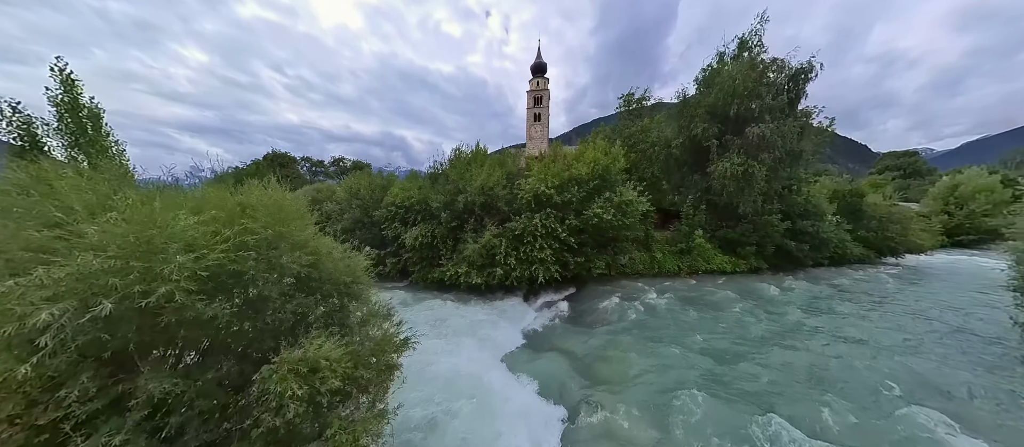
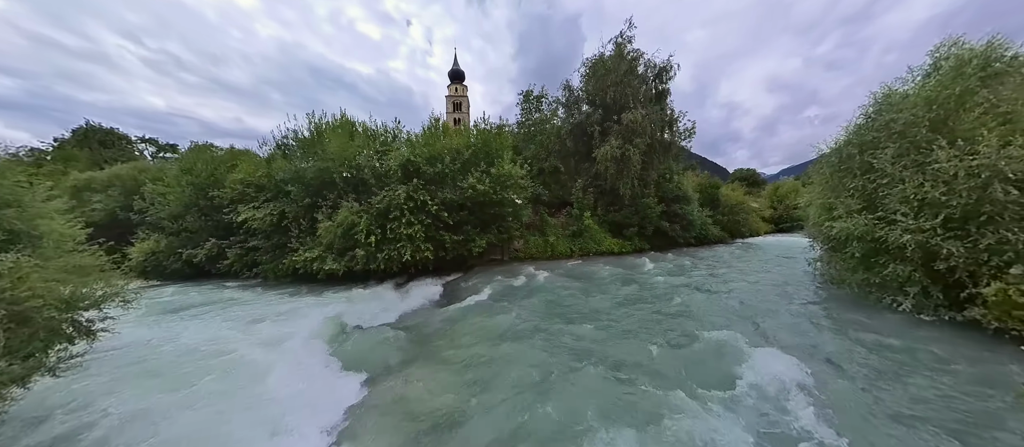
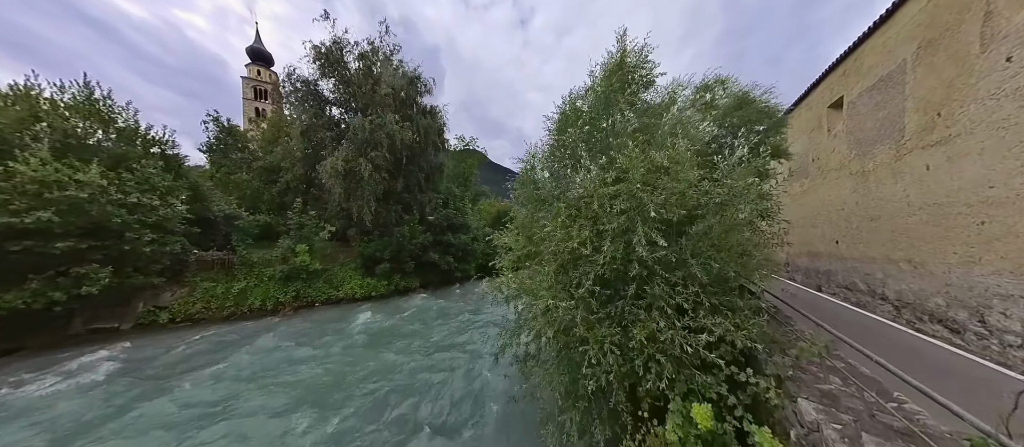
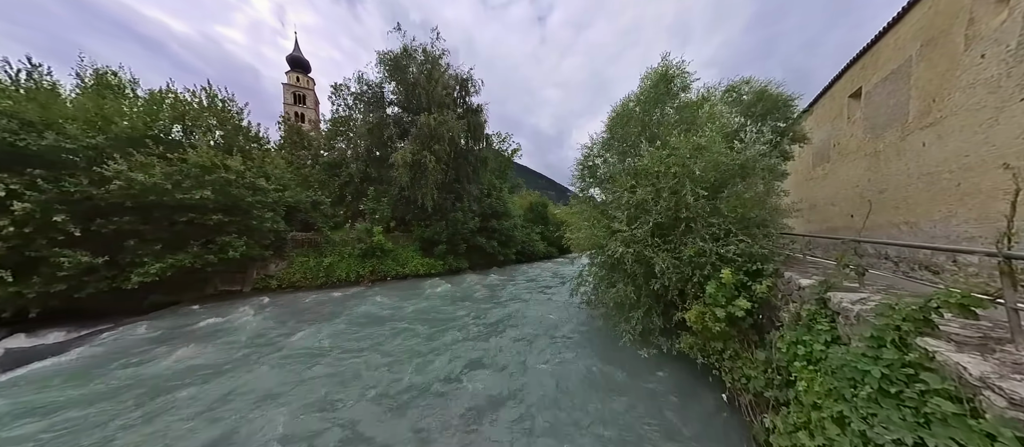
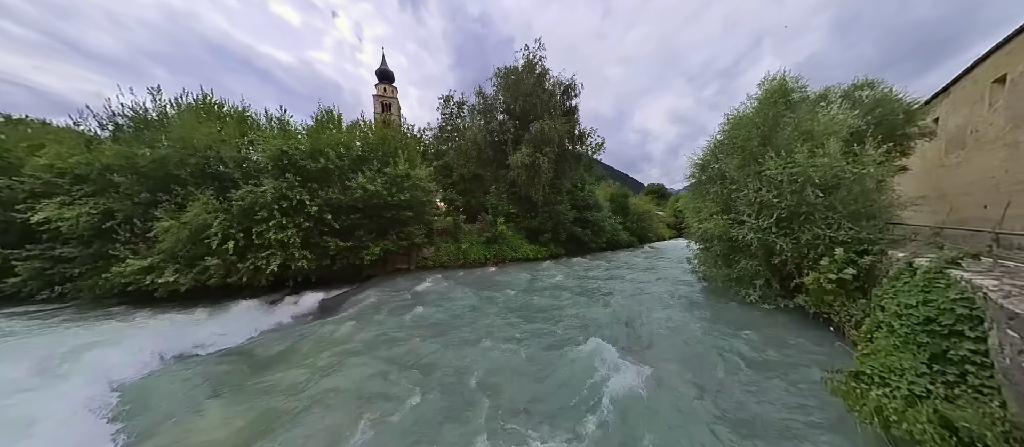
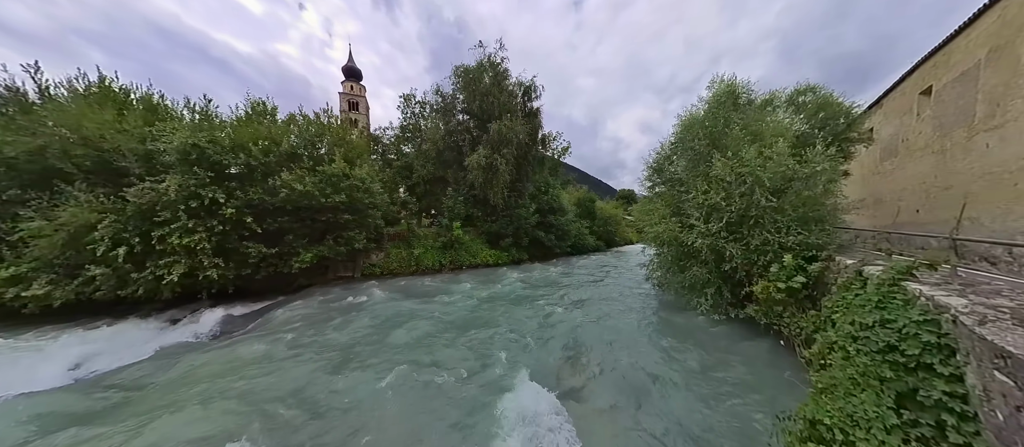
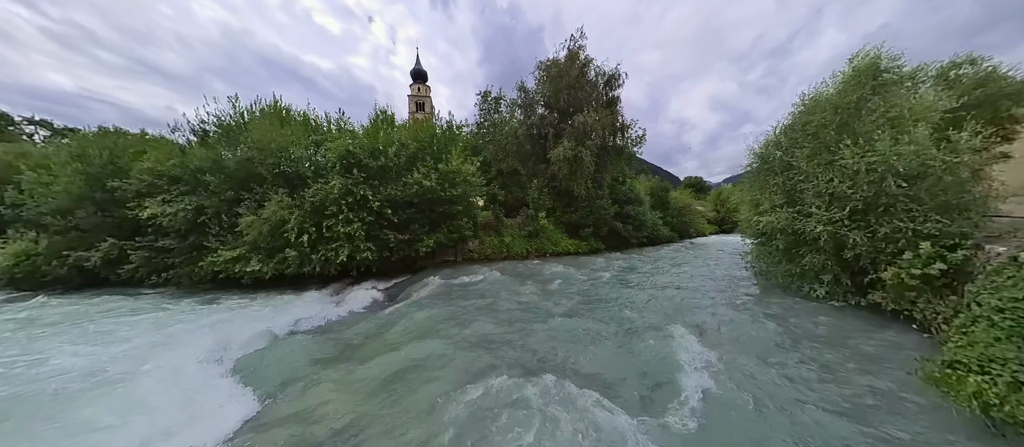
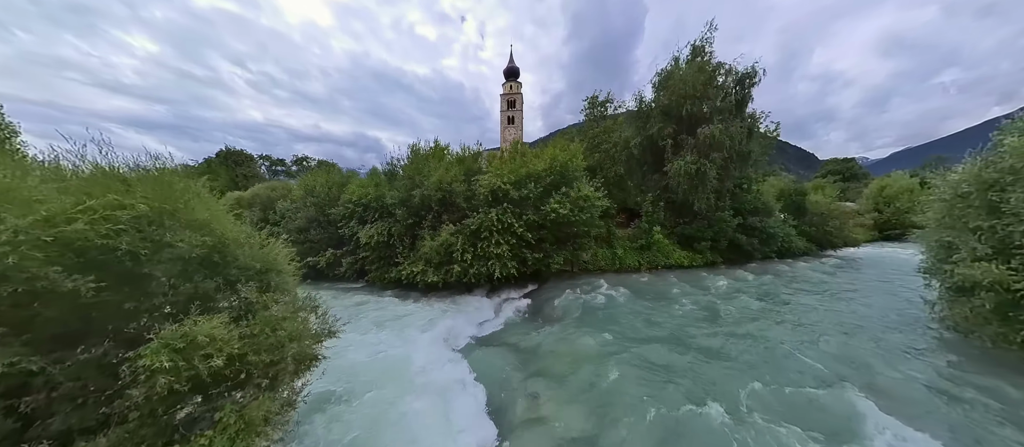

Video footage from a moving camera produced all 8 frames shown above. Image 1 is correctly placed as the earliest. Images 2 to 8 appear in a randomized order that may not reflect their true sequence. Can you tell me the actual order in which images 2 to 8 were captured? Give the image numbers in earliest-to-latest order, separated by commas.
8, 2, 7, 5, 6, 4, 3
